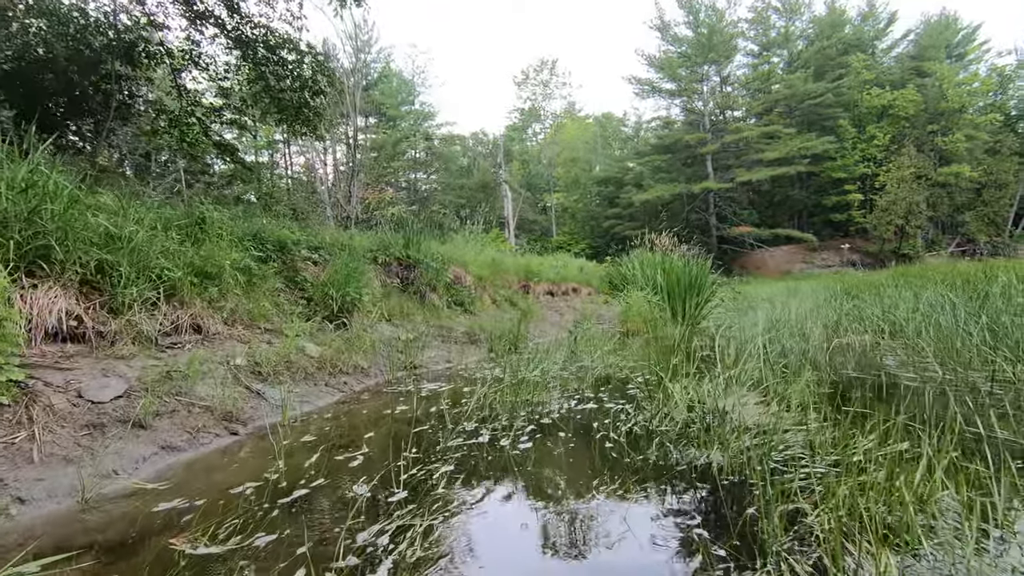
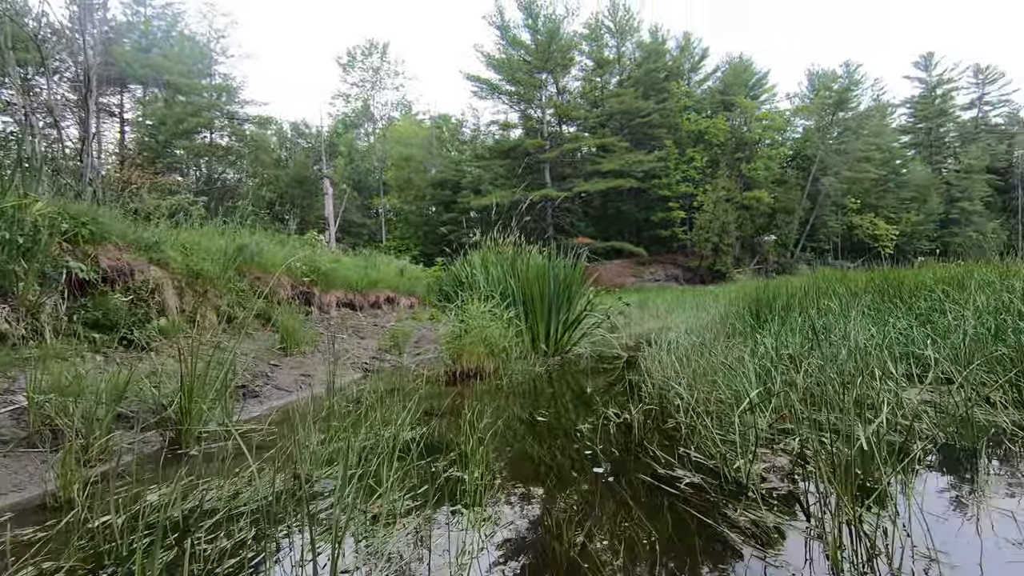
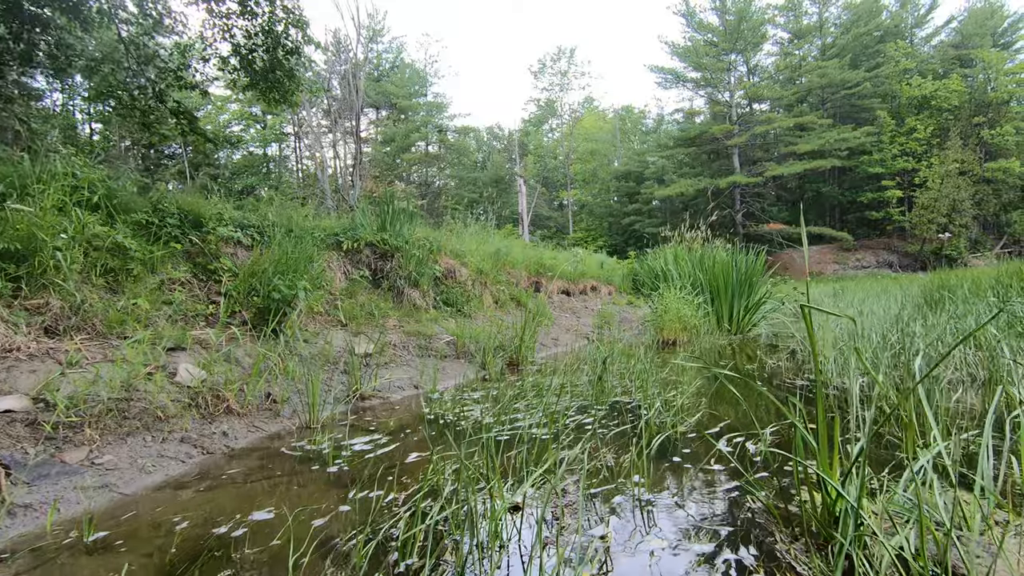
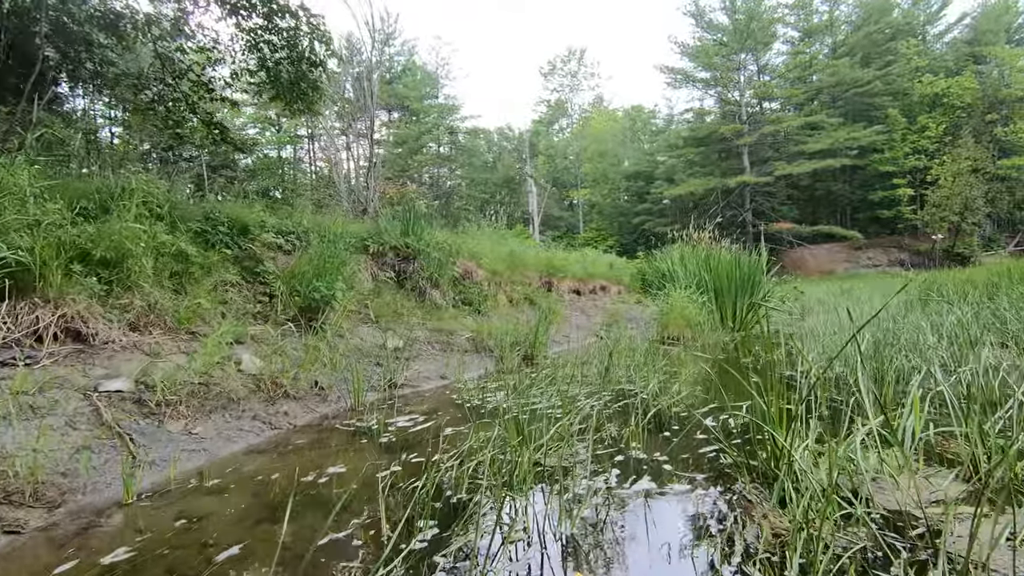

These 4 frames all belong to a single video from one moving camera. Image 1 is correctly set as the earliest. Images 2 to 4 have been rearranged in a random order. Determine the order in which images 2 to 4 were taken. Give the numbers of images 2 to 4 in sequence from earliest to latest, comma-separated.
4, 3, 2
